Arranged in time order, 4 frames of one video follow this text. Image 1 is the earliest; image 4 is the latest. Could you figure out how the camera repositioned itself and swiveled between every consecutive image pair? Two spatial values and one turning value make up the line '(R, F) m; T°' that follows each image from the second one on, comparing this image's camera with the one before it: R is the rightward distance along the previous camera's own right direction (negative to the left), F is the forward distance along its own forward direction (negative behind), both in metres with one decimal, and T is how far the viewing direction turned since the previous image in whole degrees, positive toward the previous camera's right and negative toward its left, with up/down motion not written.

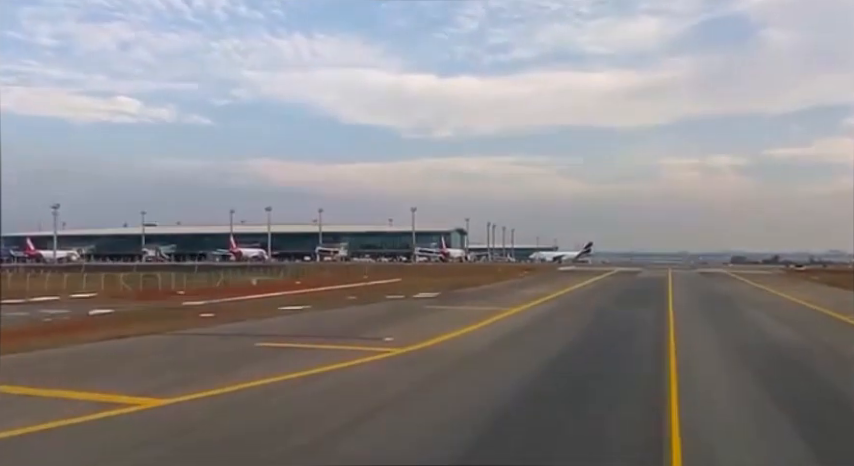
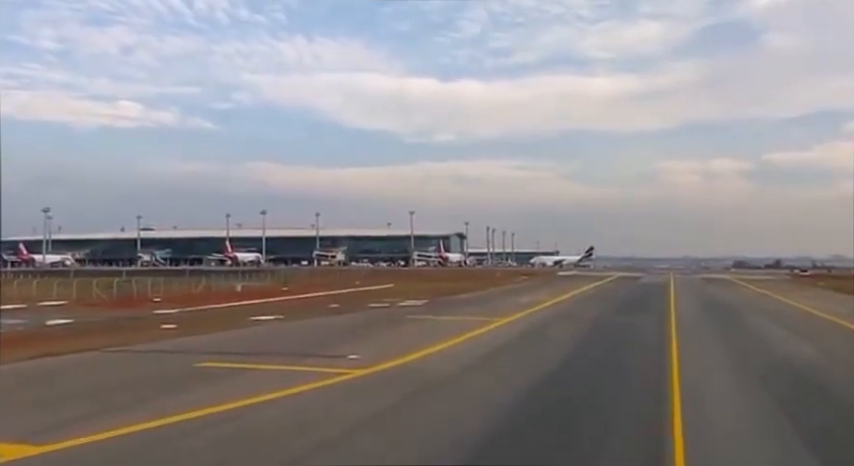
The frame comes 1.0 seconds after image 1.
(+0.2, +0.6) m; 0°
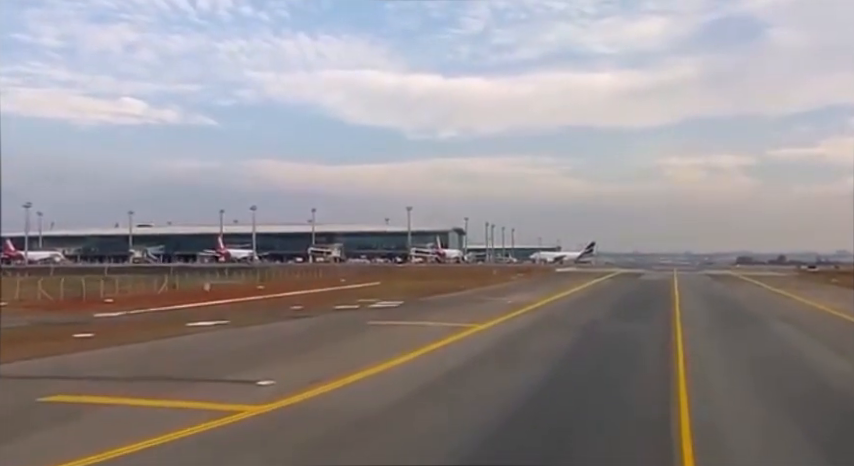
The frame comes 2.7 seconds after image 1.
(+0.3, +1.1) m; 0°
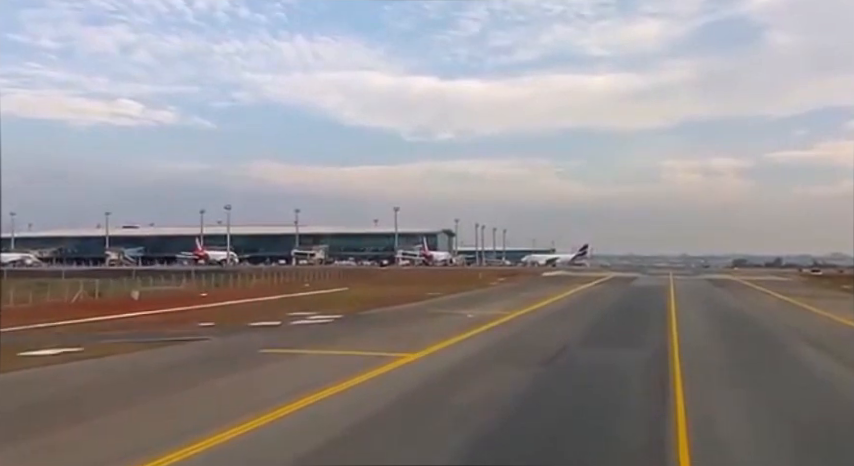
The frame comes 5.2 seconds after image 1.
(+0.5, +1.6) m; 0°
